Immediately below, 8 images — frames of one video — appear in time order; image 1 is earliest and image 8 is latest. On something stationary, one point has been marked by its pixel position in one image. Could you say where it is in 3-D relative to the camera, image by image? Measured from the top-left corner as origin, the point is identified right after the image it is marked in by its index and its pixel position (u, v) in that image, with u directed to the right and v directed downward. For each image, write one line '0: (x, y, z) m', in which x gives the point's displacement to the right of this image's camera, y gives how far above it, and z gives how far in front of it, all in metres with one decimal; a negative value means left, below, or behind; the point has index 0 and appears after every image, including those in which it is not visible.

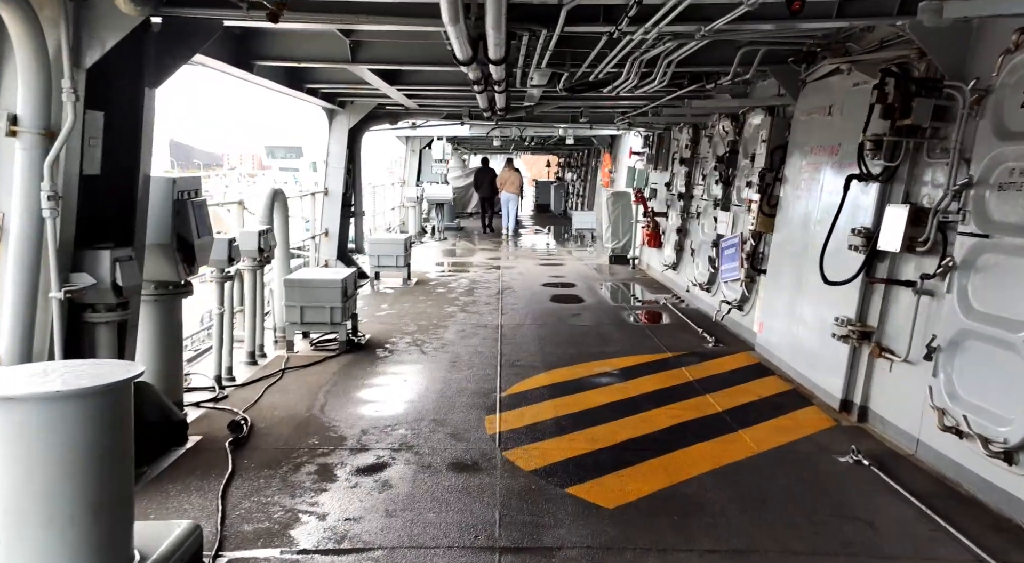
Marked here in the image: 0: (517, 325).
0: (+0.1, -0.7, +7.9) m
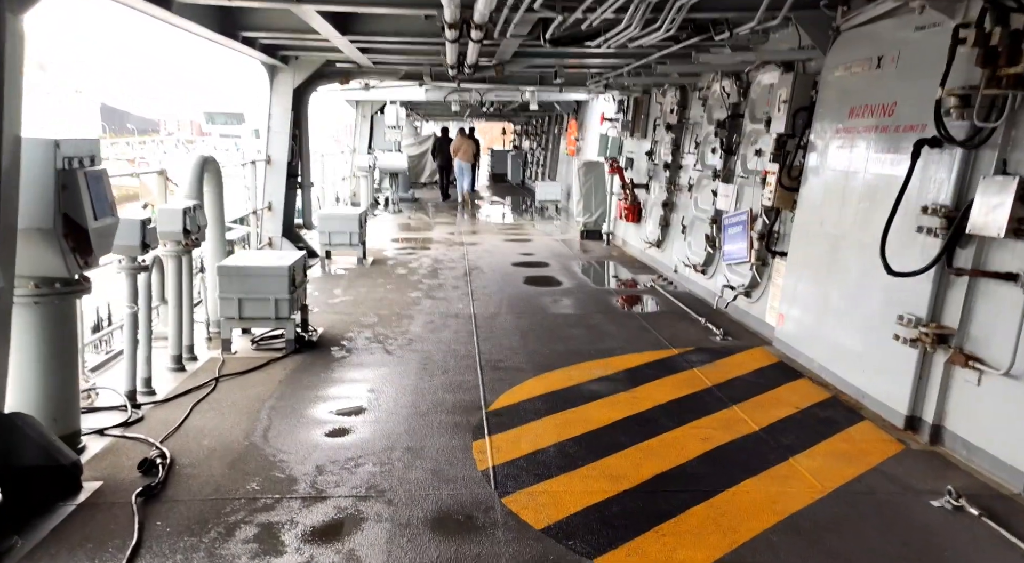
0: (-0.1, -0.5, +6.9) m
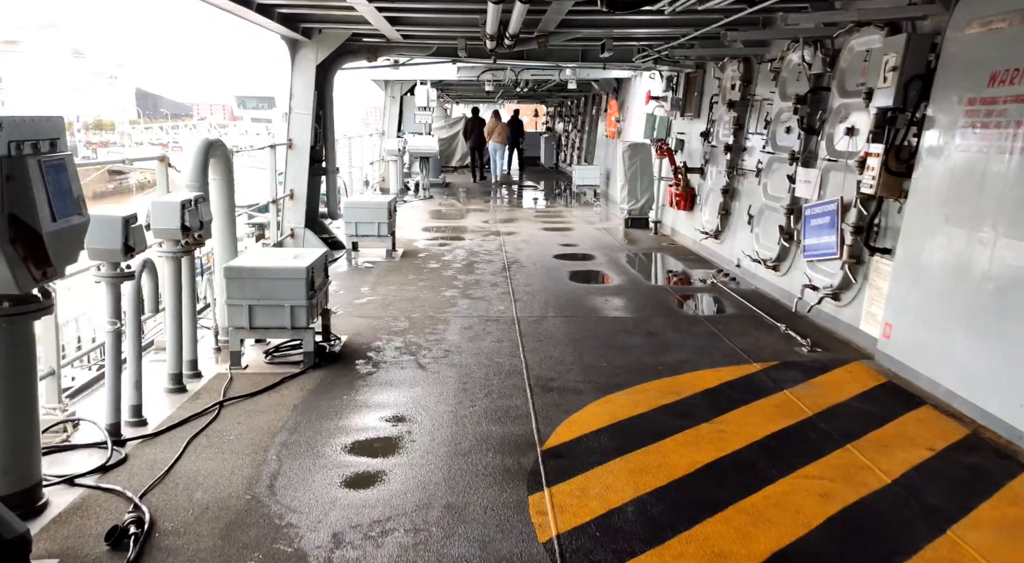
0: (+0.3, -0.5, +6.1) m
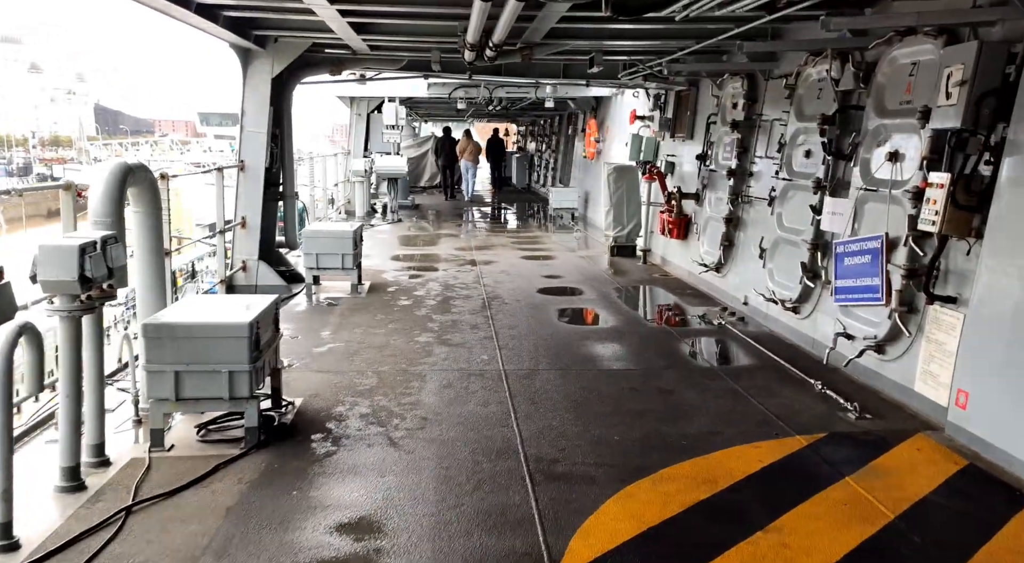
0: (+0.2, -0.8, +5.2) m
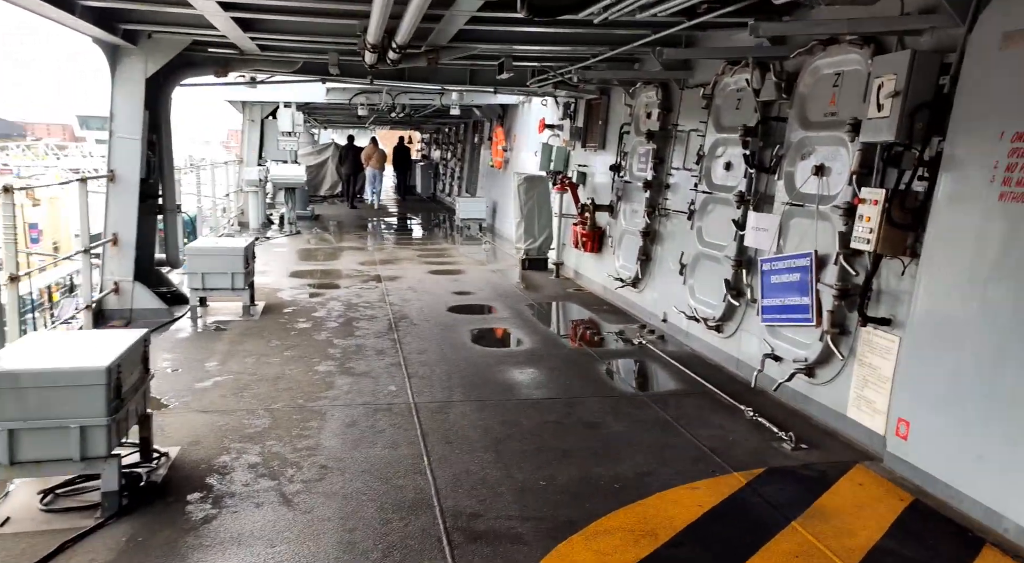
0: (-0.4, -1.0, +4.7) m
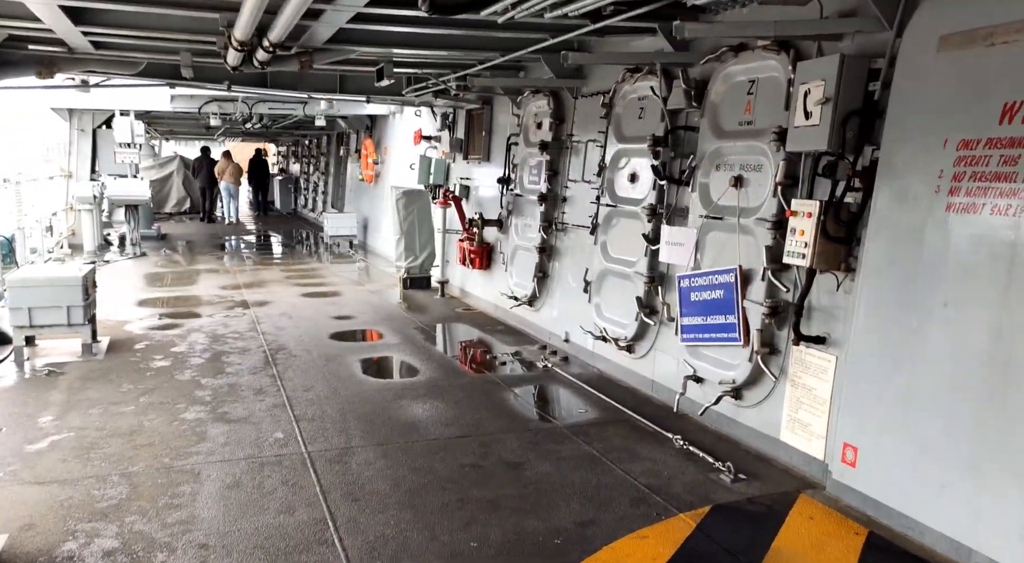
0: (-0.9, -1.2, +4.1) m
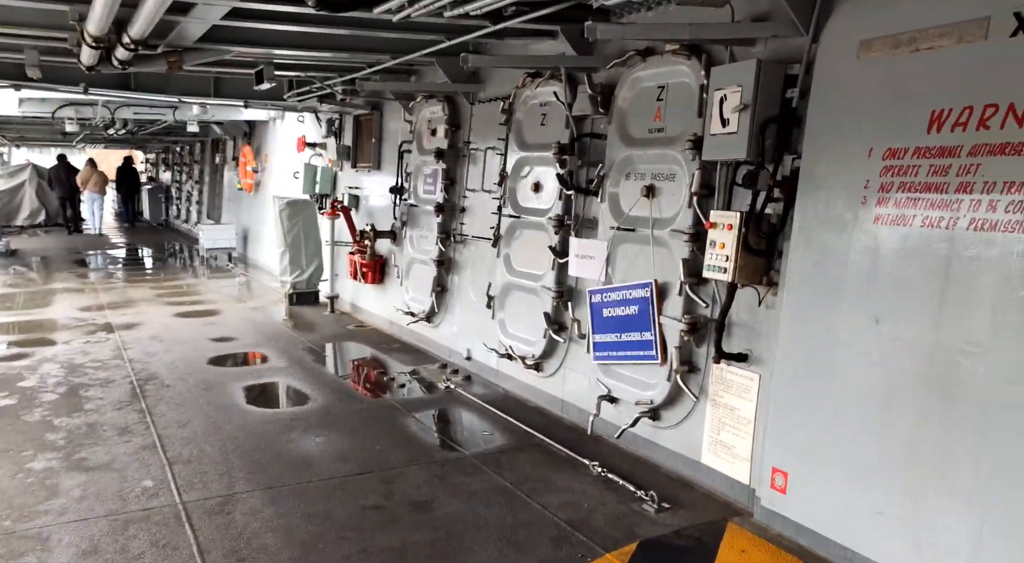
0: (-1.4, -1.4, +3.5) m
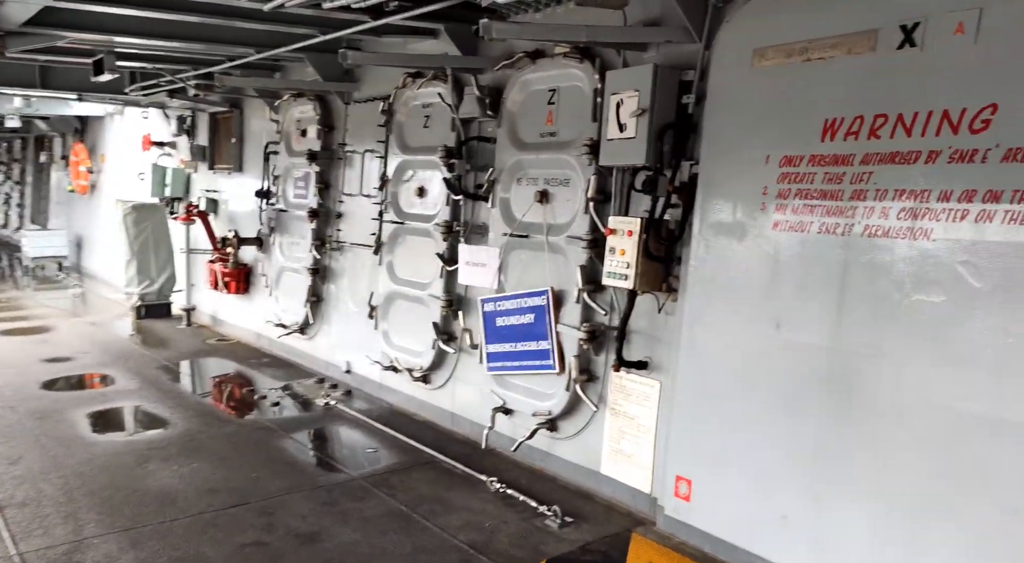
0: (-1.8, -1.5, +3.0) m
